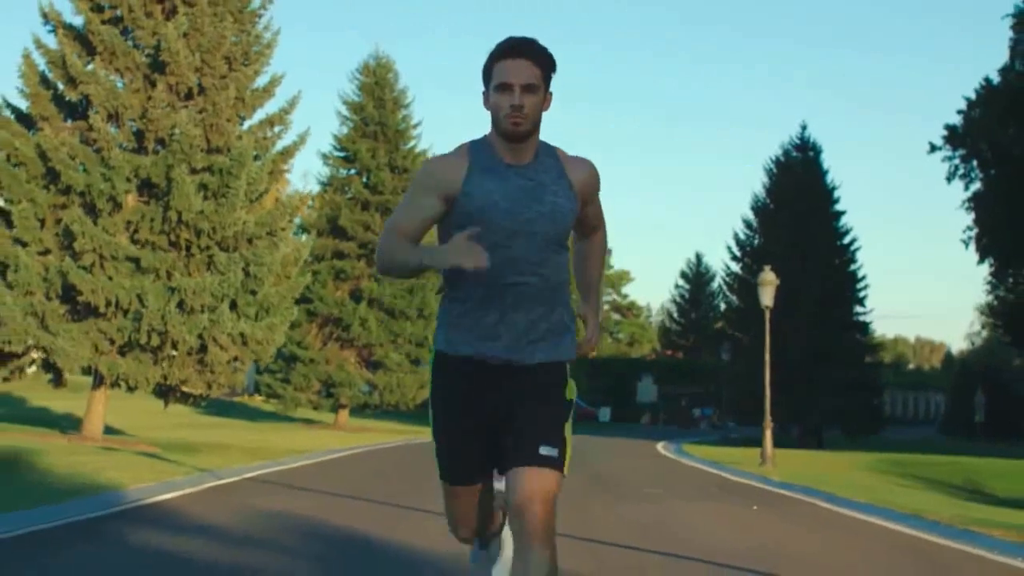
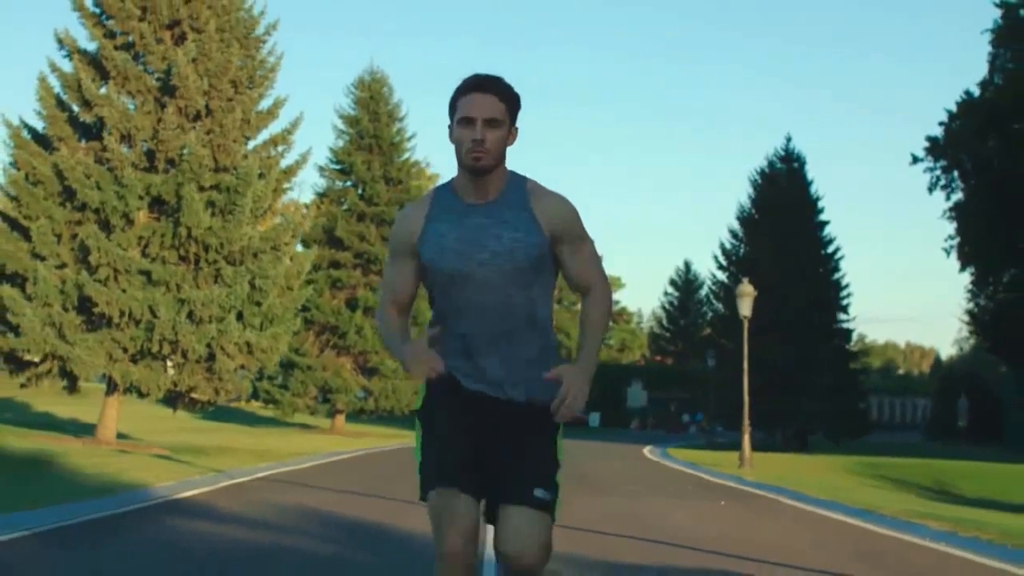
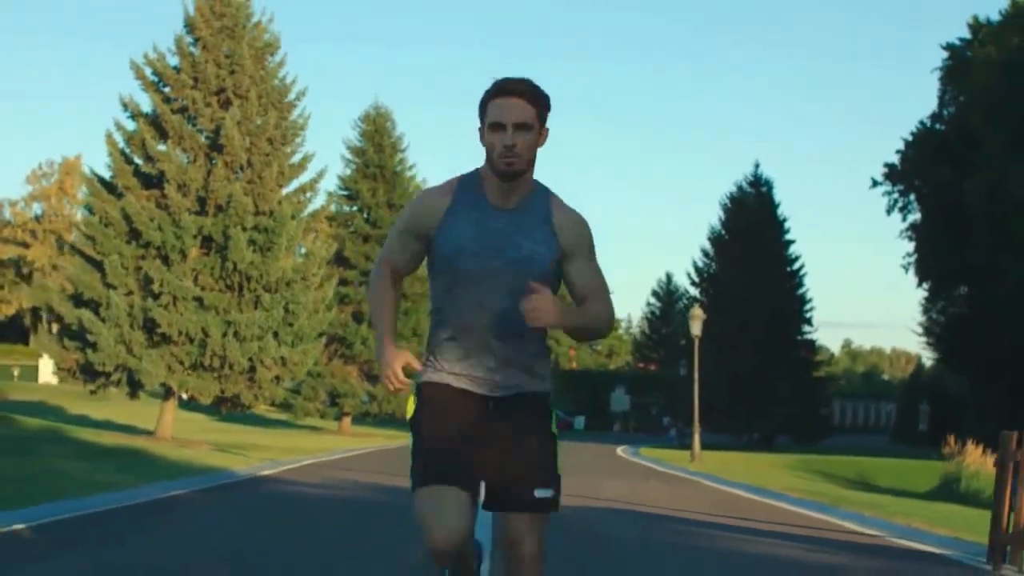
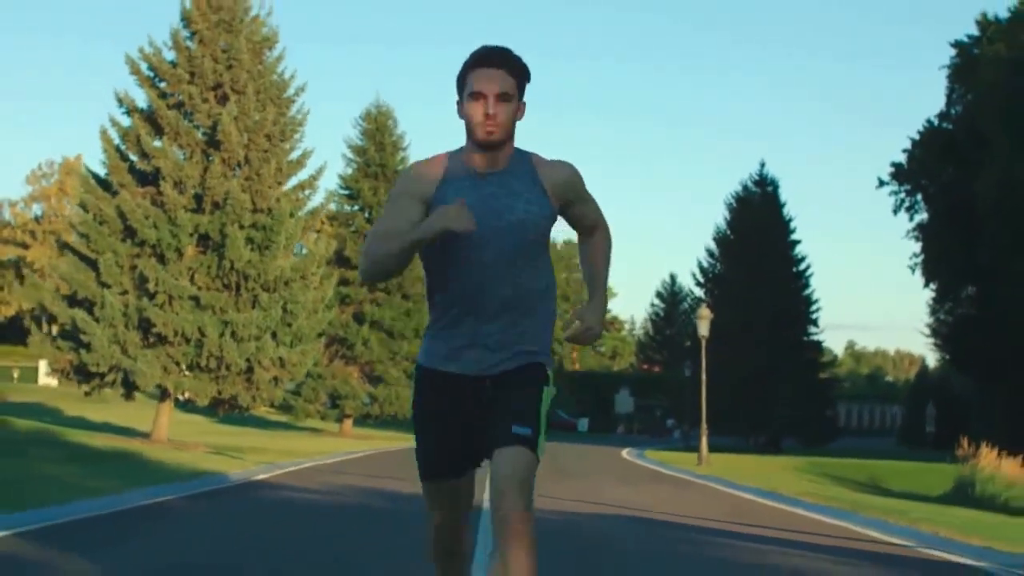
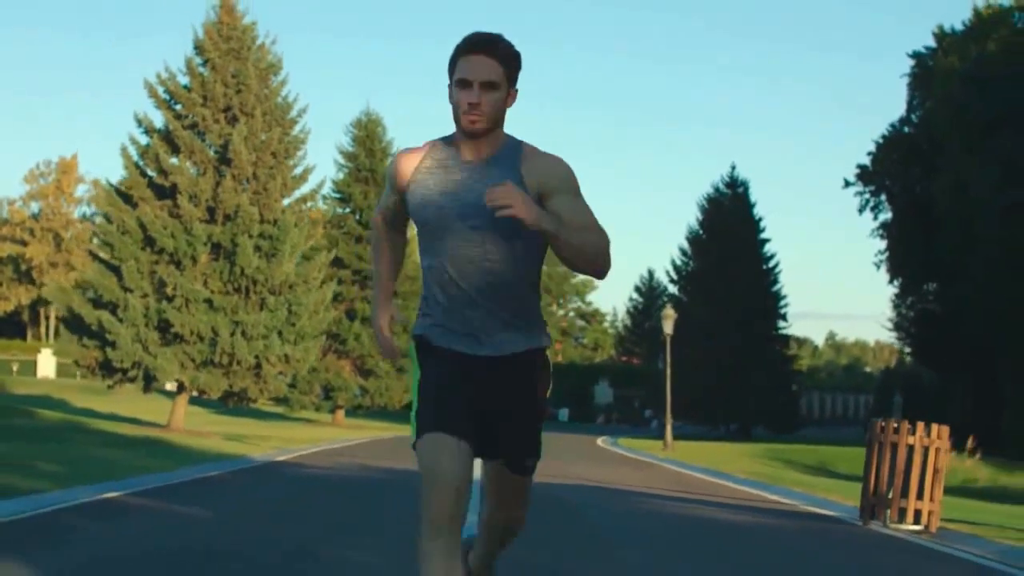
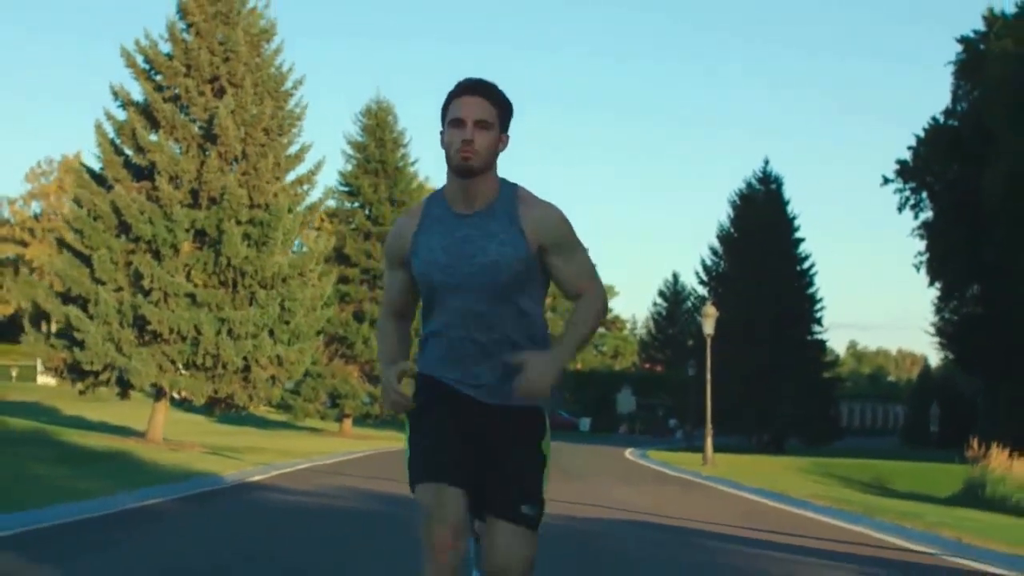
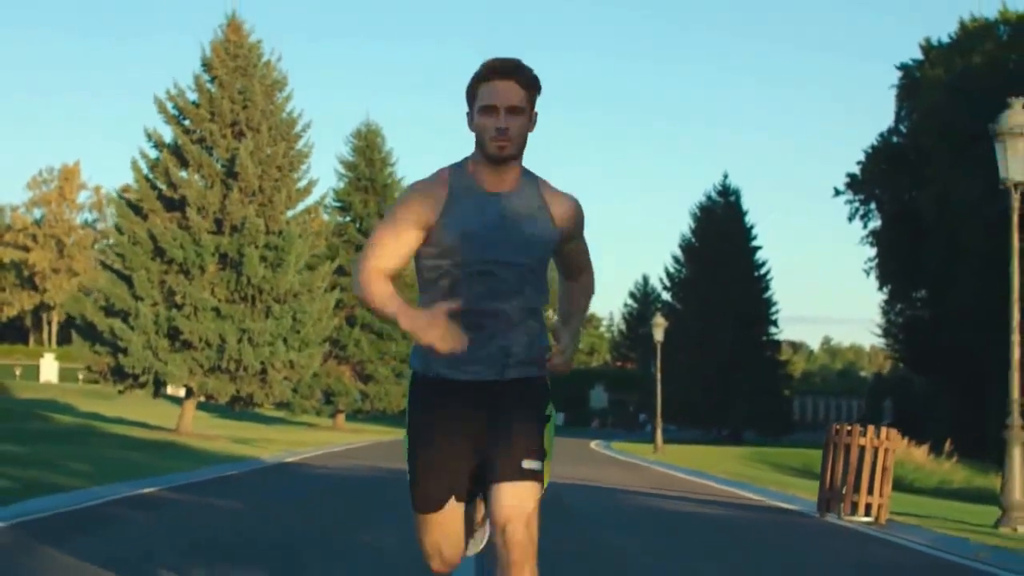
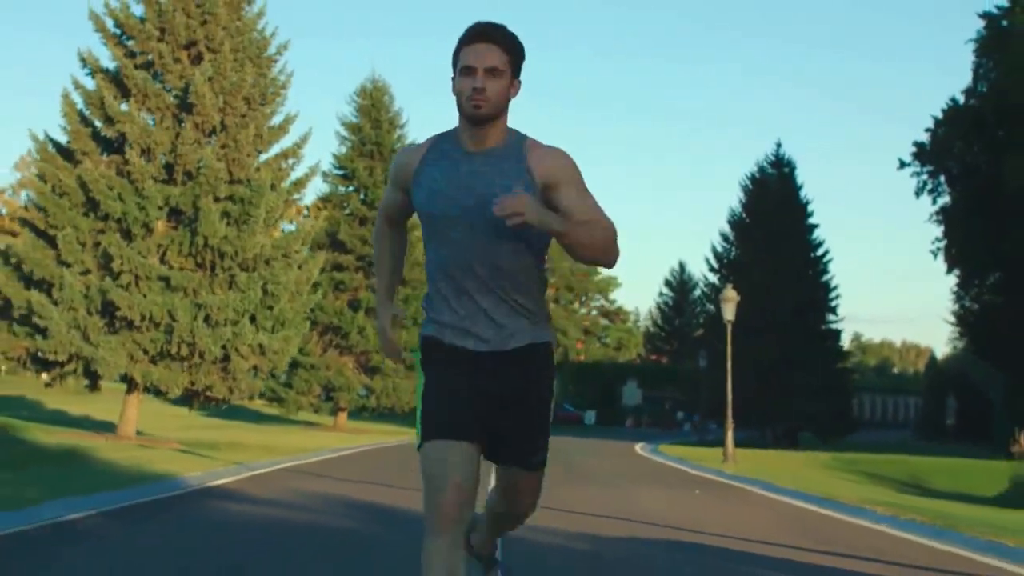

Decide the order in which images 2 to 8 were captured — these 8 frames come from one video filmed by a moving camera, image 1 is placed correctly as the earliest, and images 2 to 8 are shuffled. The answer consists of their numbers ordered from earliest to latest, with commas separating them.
2, 8, 6, 4, 3, 5, 7
